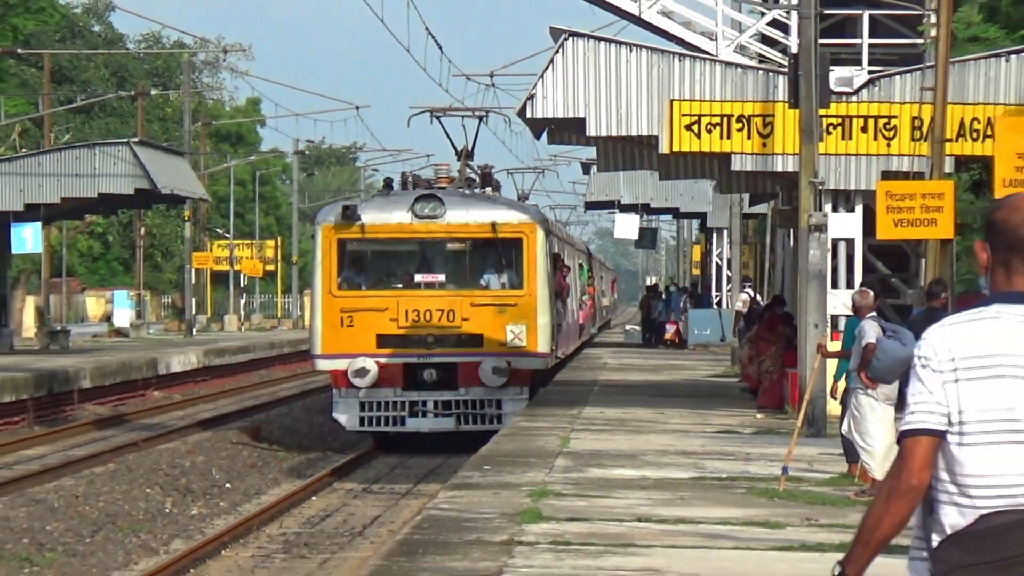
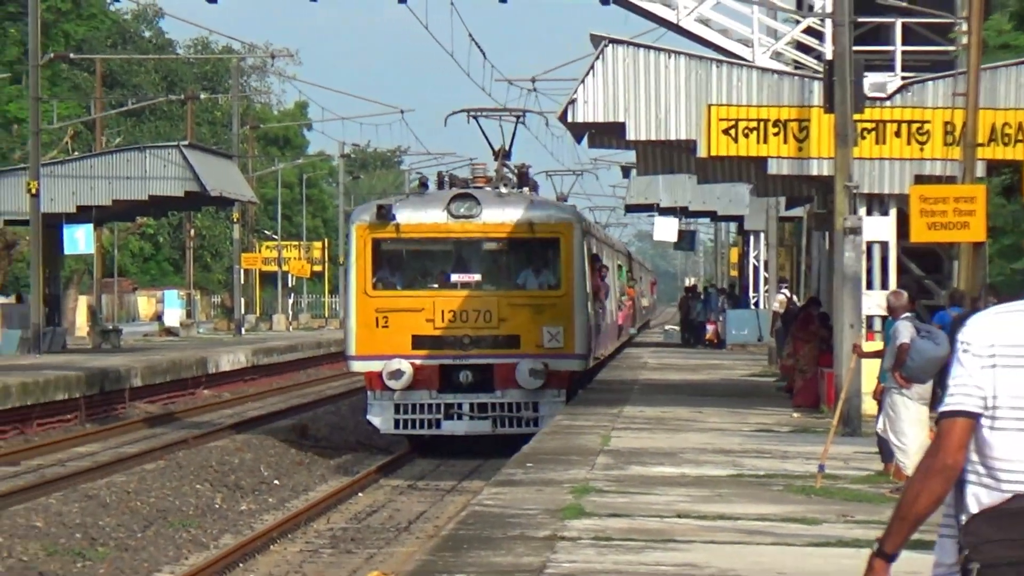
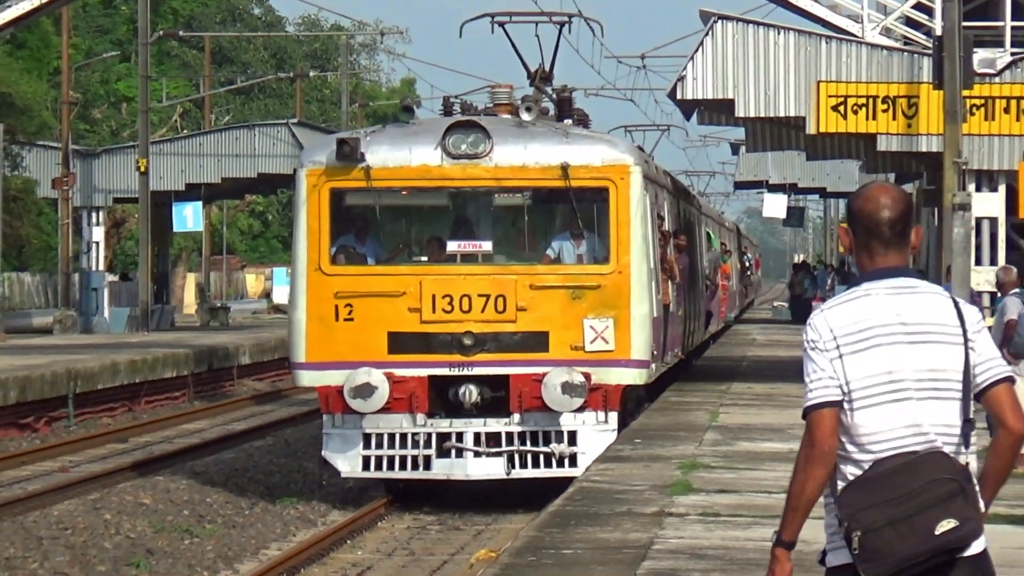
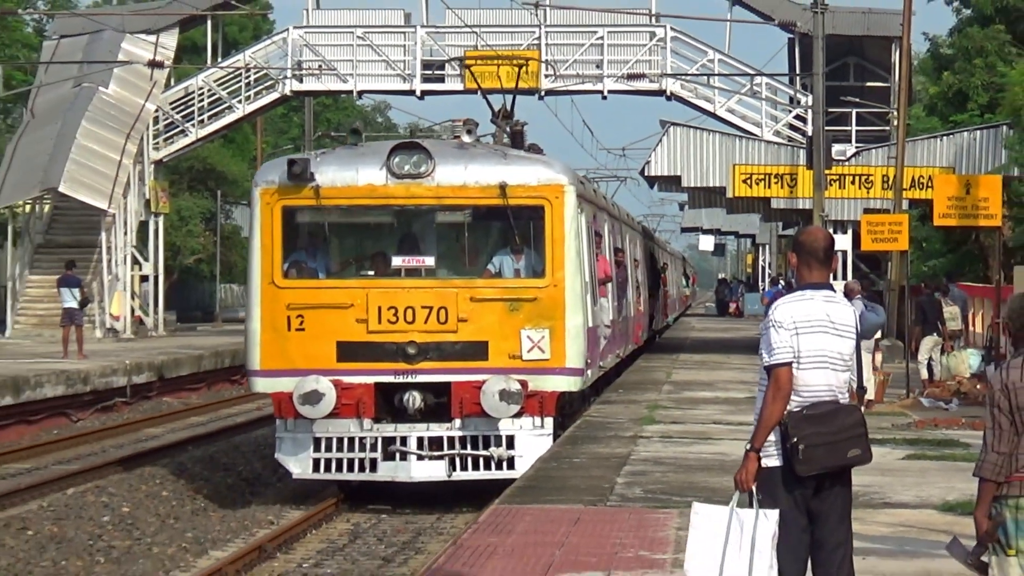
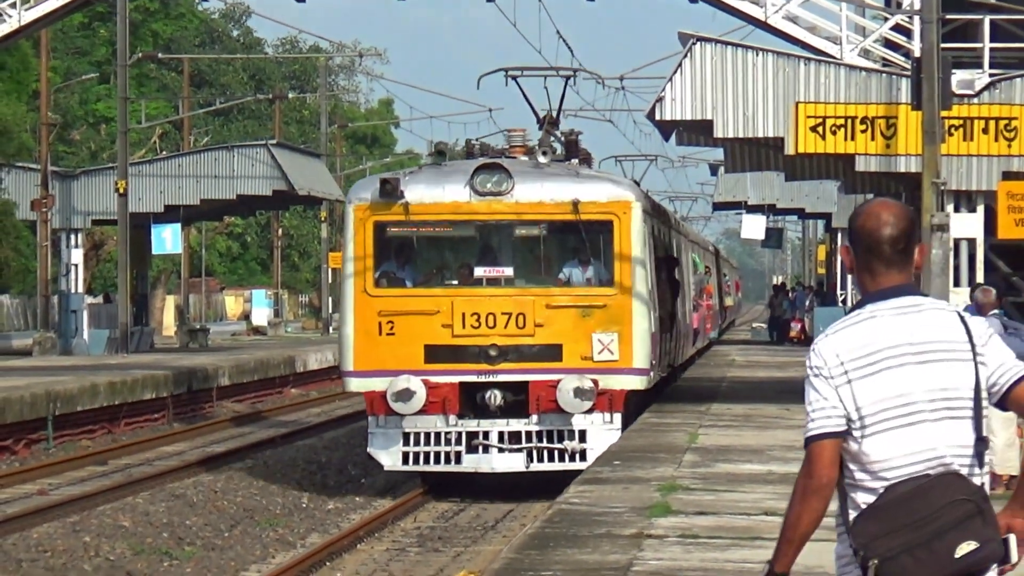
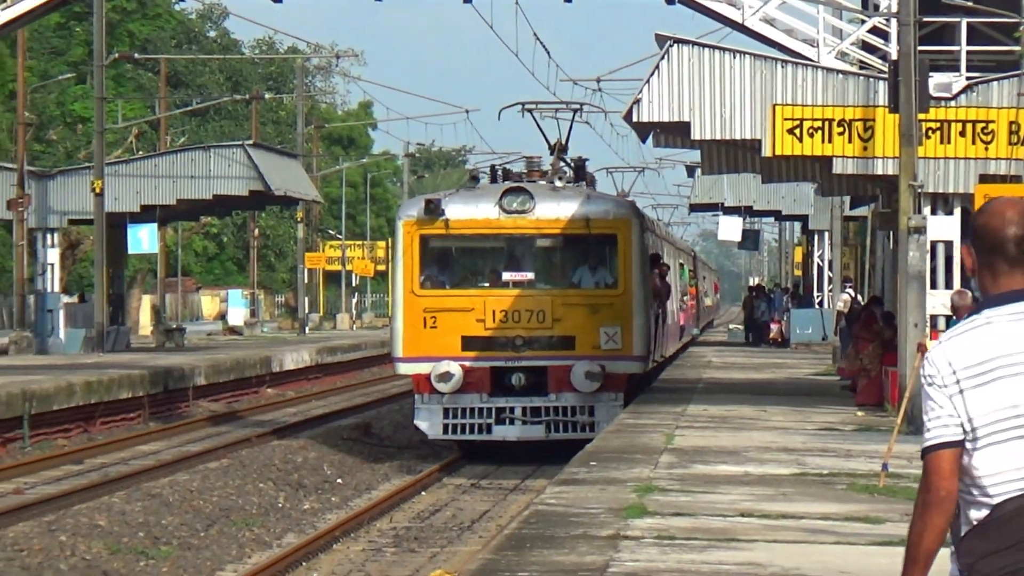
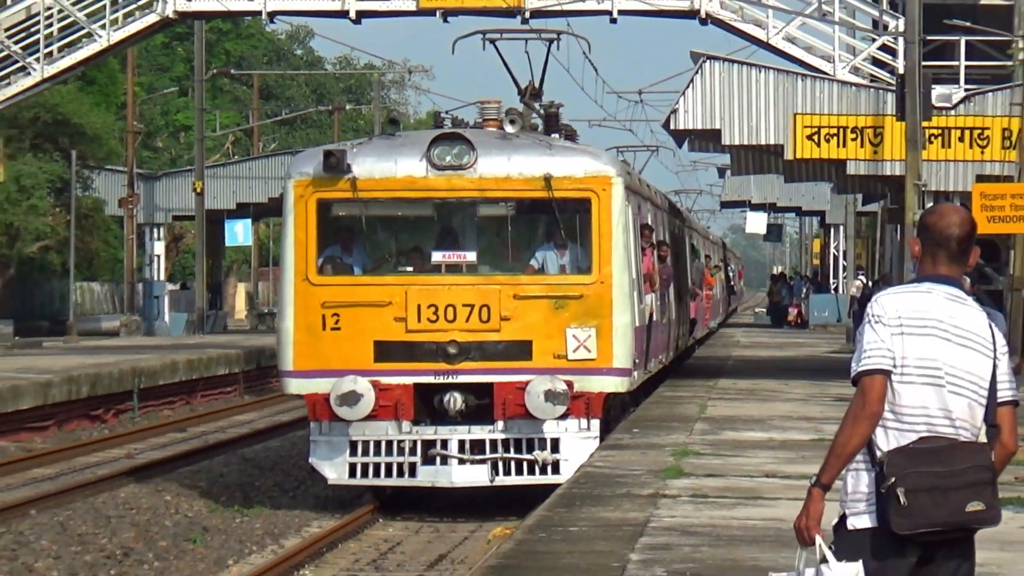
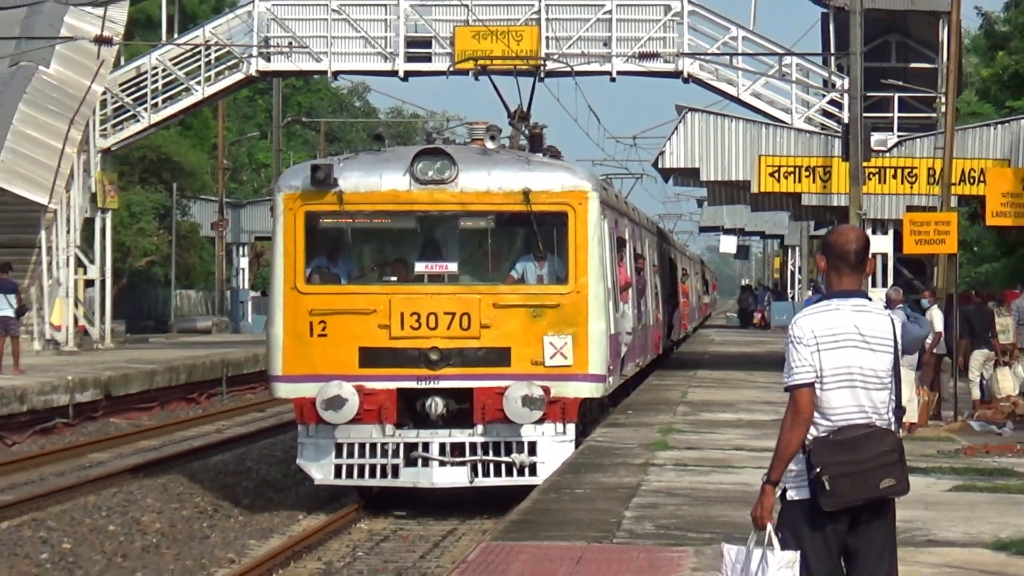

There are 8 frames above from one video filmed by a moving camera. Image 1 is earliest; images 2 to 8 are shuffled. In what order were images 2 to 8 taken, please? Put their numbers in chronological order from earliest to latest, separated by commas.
2, 6, 5, 3, 7, 8, 4
